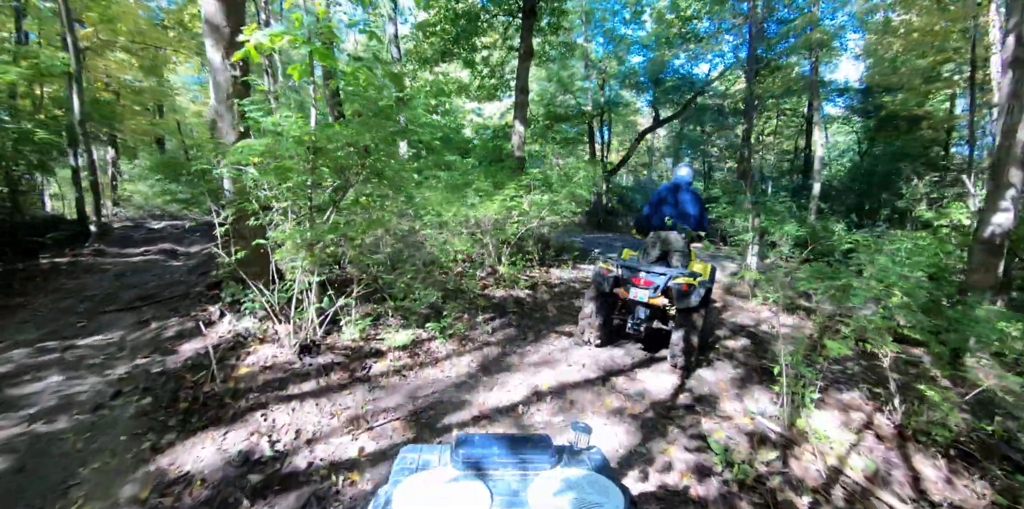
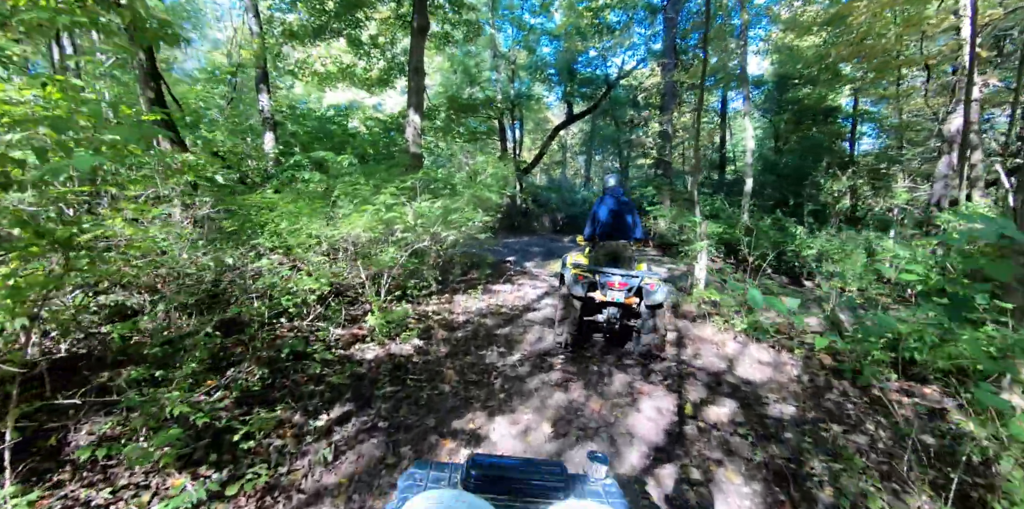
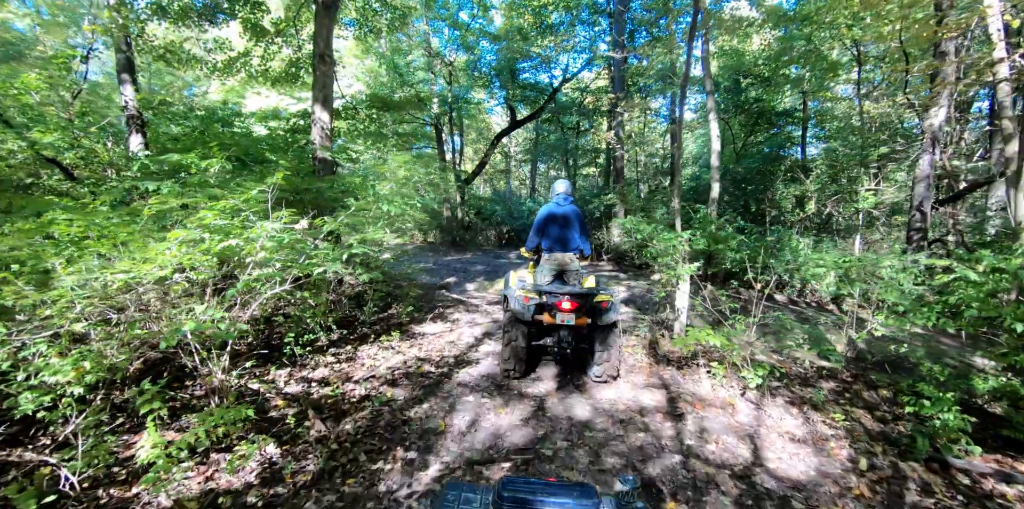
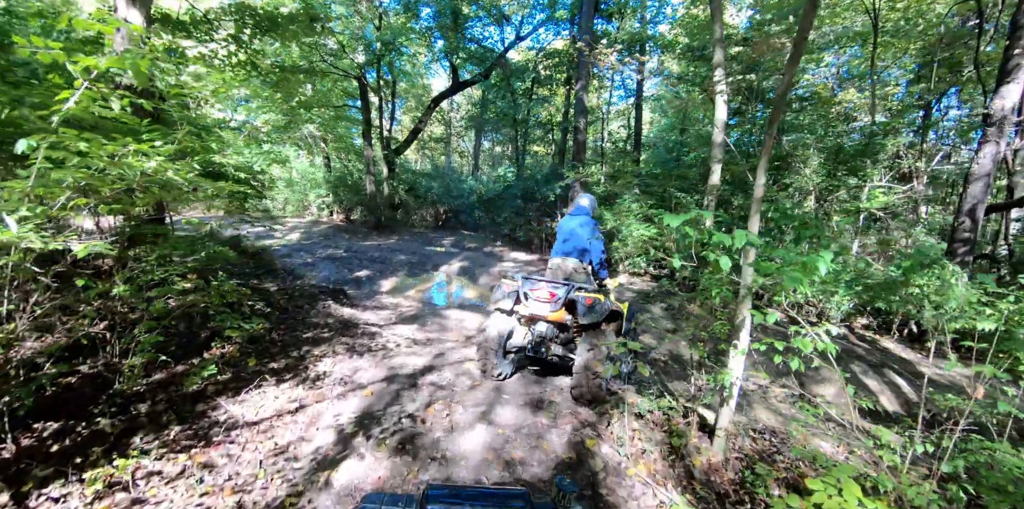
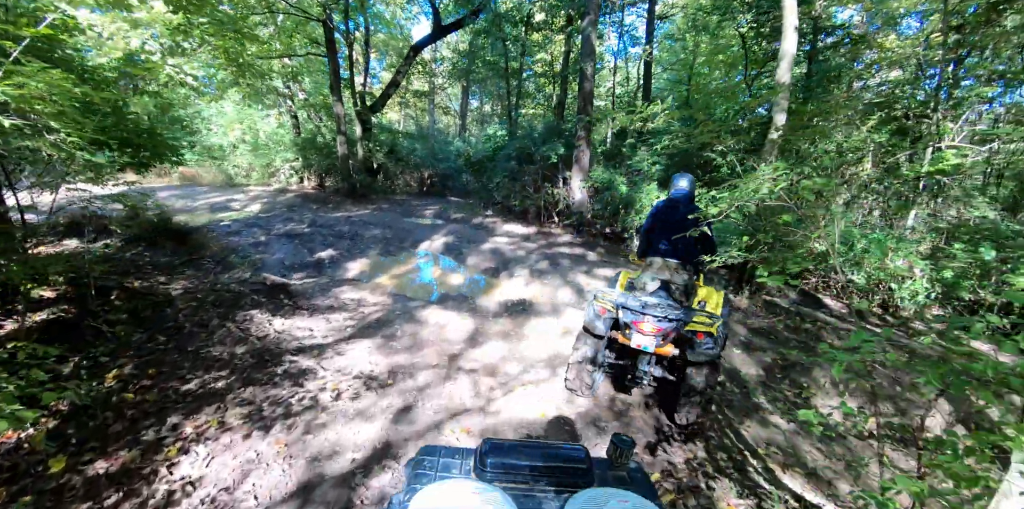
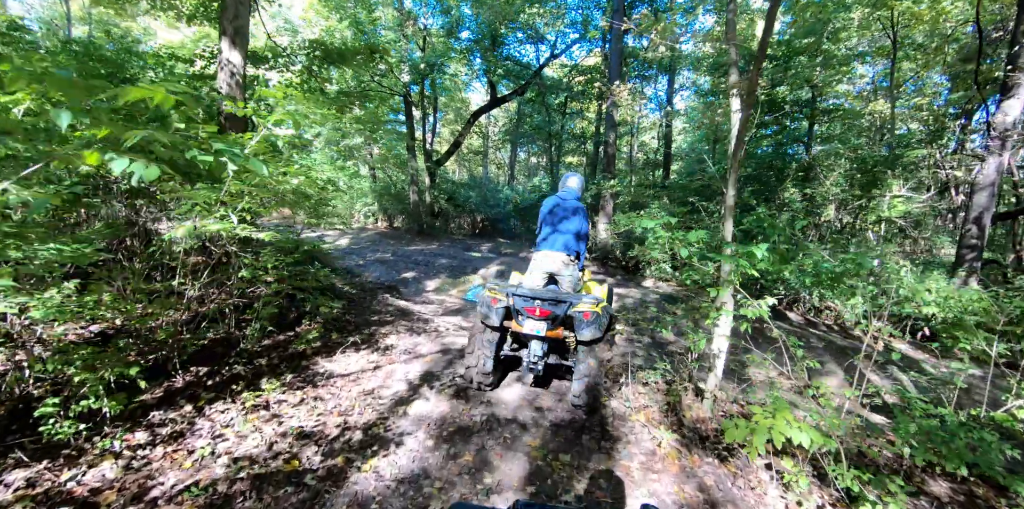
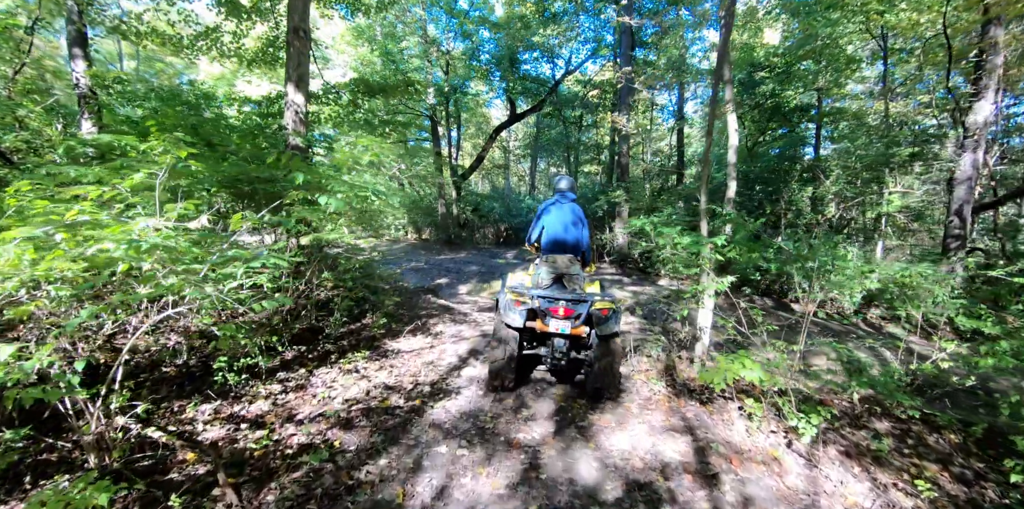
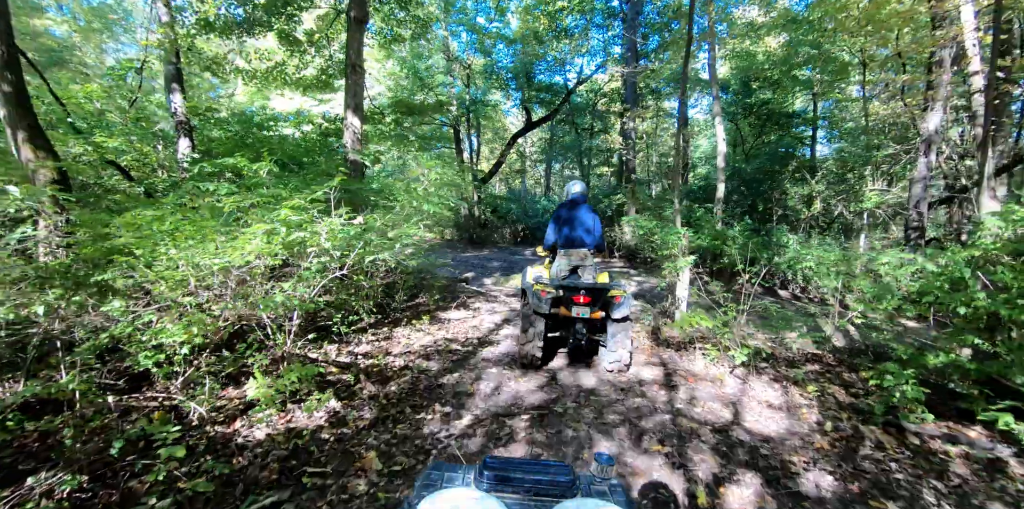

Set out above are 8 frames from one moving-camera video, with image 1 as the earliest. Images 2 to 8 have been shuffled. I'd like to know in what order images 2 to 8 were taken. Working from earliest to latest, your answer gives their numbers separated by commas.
2, 8, 3, 7, 6, 4, 5
